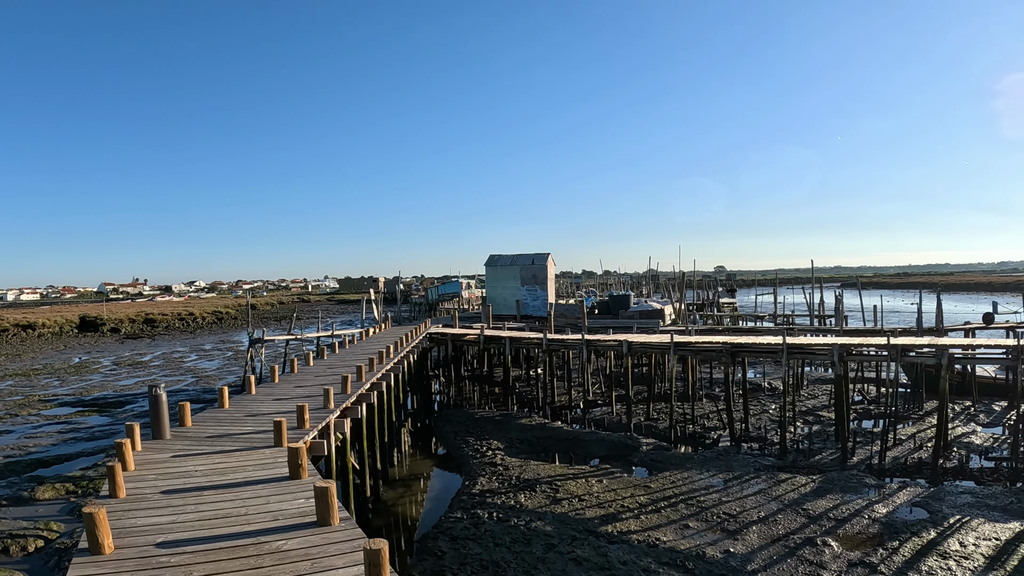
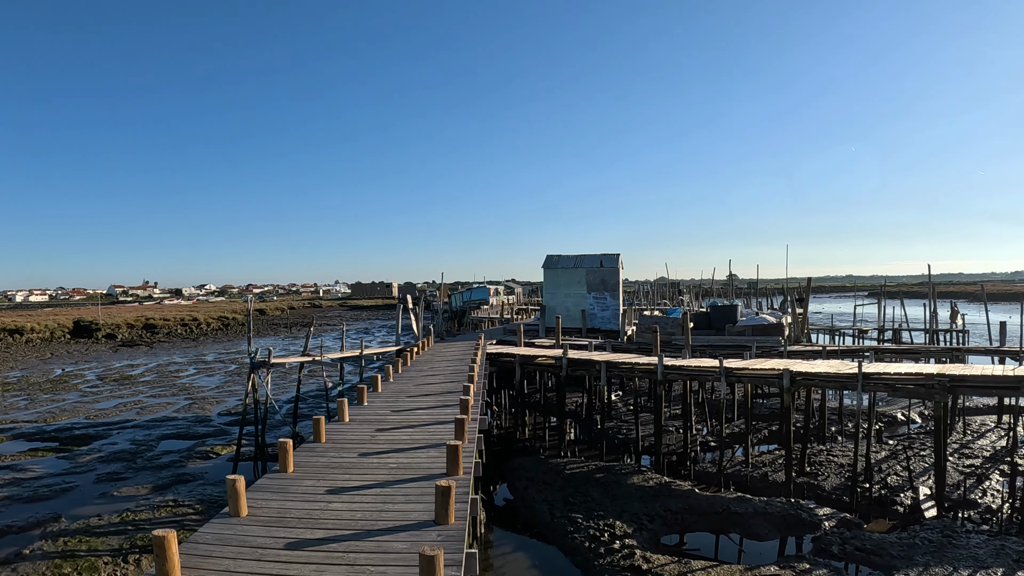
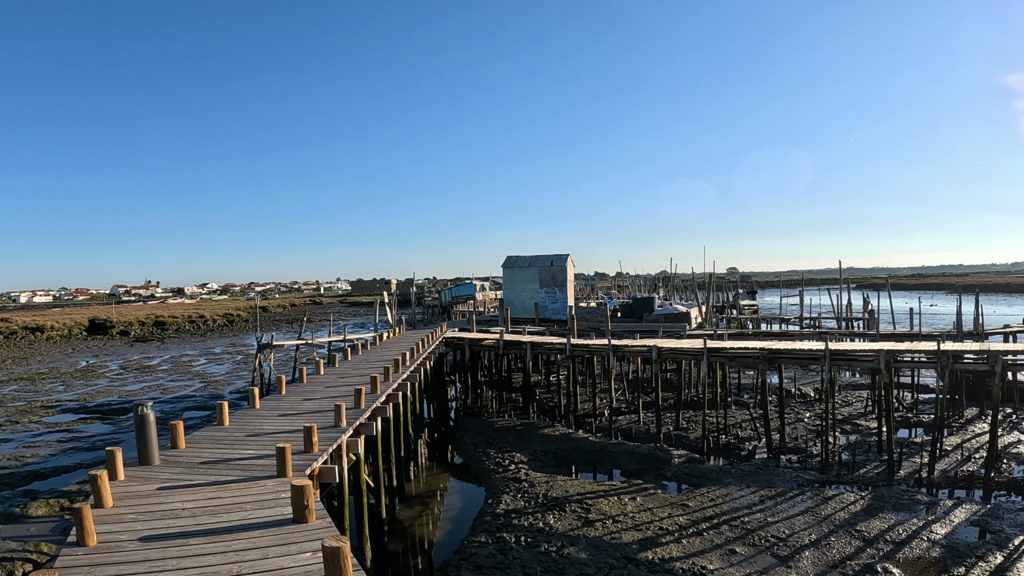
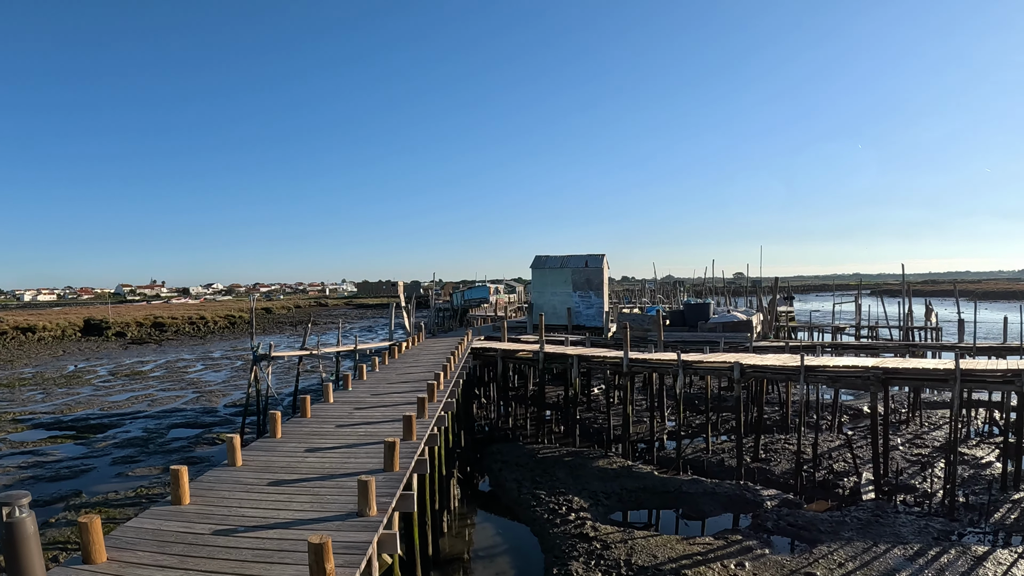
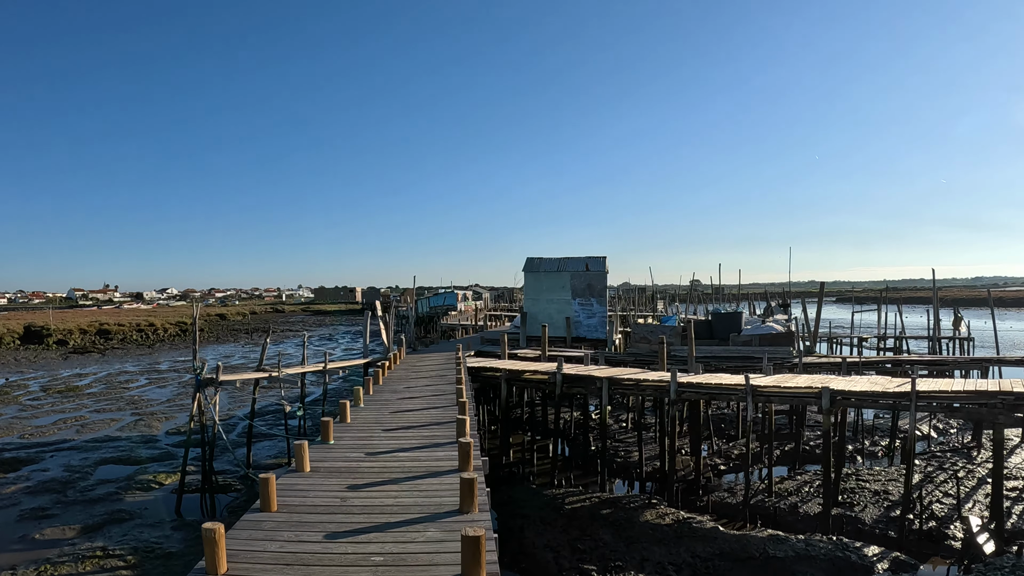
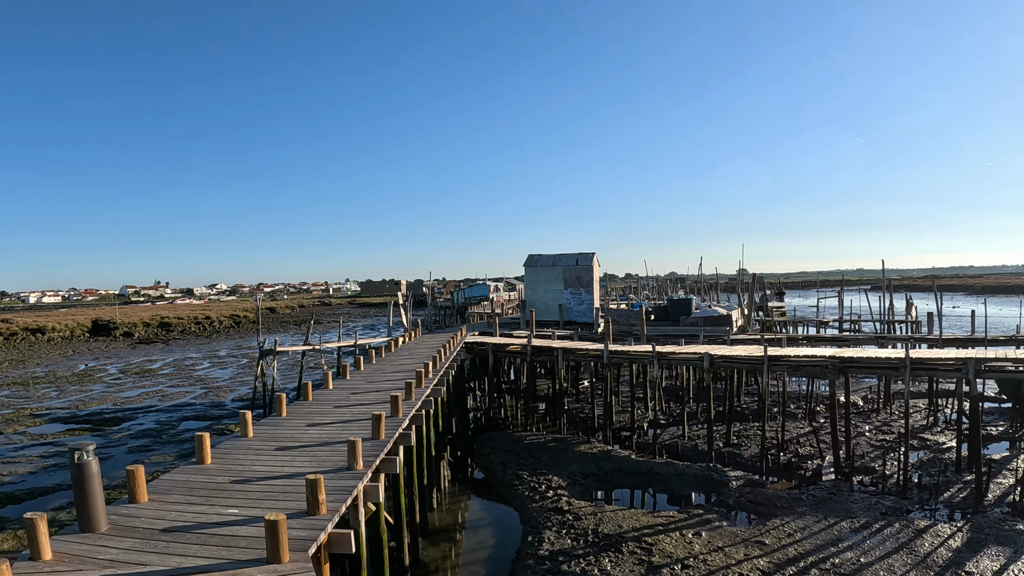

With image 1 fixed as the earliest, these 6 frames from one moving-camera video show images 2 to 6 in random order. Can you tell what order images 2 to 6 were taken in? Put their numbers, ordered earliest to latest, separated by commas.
3, 6, 4, 2, 5
